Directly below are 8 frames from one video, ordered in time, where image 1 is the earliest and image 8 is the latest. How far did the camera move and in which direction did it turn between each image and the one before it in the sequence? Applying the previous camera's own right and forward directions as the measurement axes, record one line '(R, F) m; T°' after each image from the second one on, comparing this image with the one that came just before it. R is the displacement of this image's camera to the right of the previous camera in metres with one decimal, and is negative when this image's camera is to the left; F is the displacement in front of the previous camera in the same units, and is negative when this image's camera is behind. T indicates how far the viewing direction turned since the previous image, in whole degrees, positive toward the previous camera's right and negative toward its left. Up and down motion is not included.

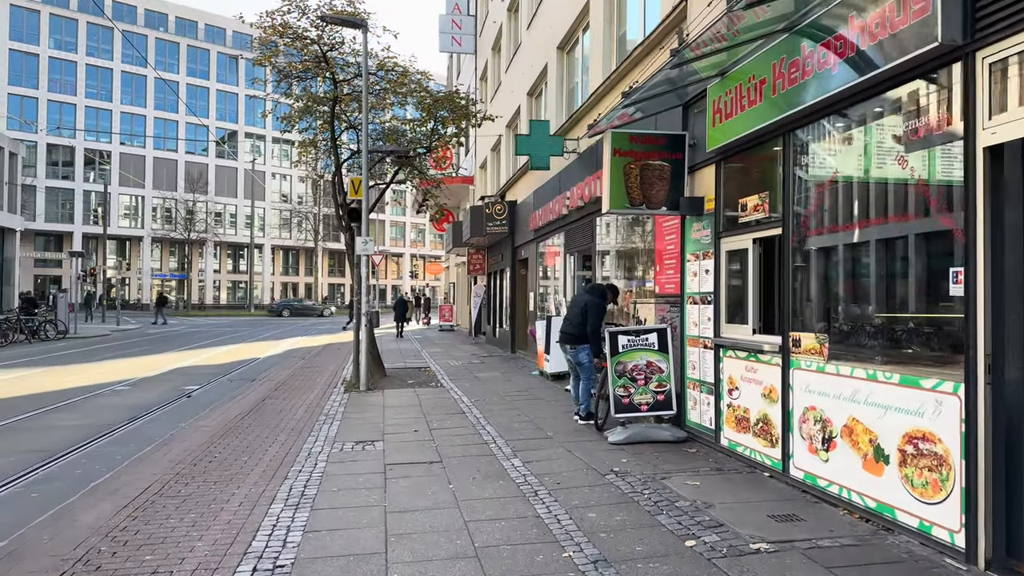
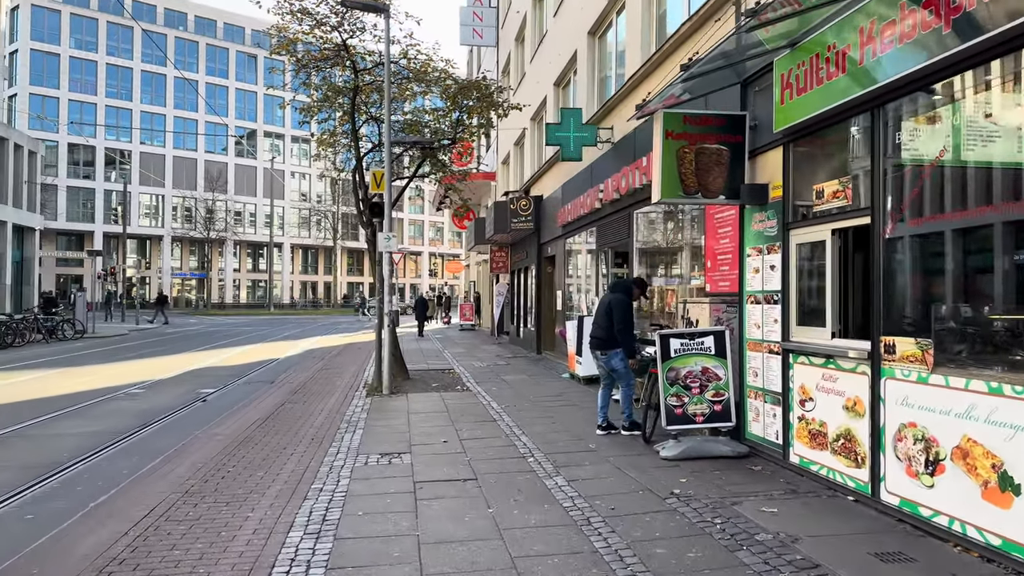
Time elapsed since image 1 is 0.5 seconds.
(-0.2, +0.7) m; -1°
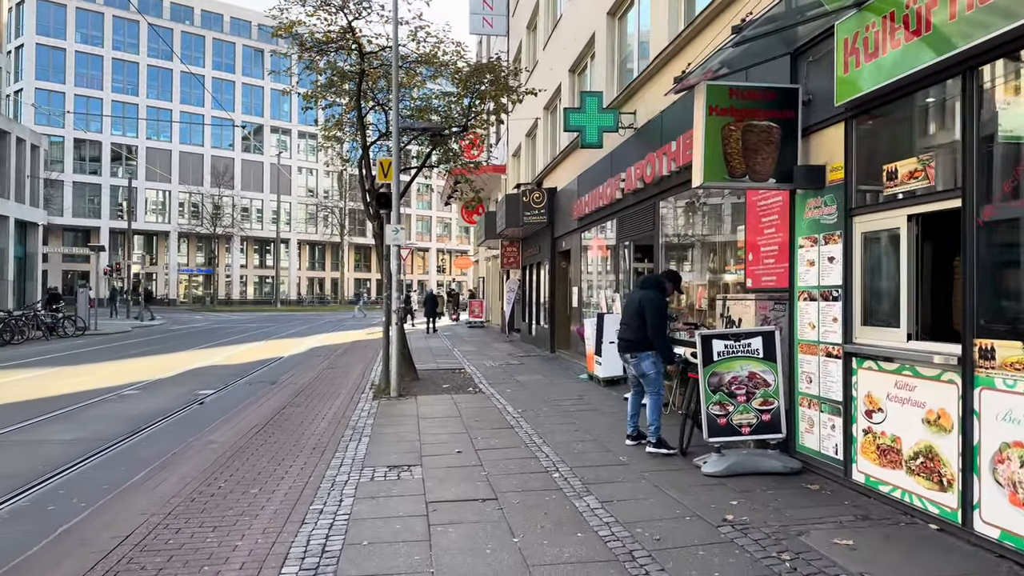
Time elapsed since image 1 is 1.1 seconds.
(-0.1, +0.7) m; -1°
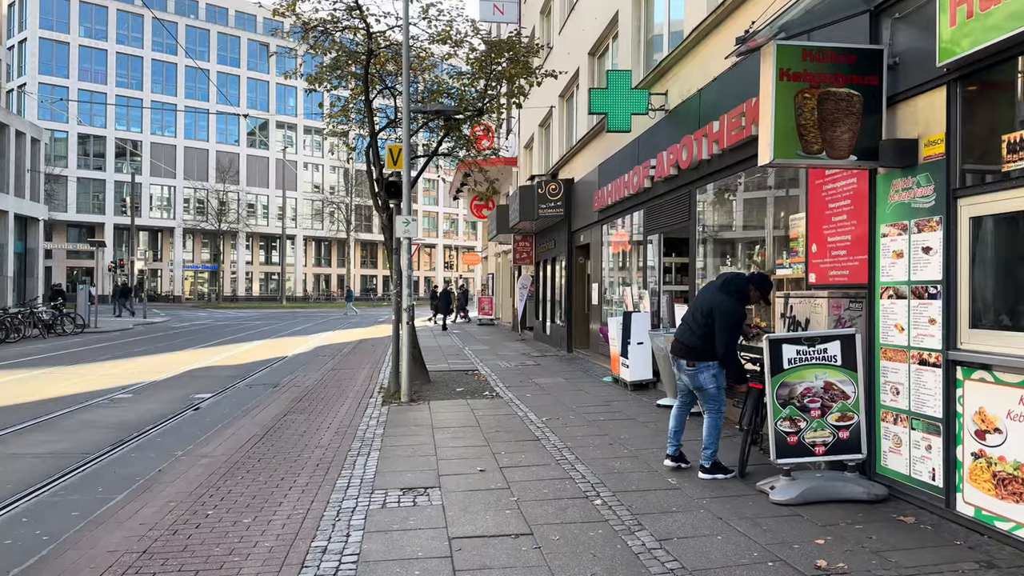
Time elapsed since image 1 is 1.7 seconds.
(-0.2, +0.8) m; 0°
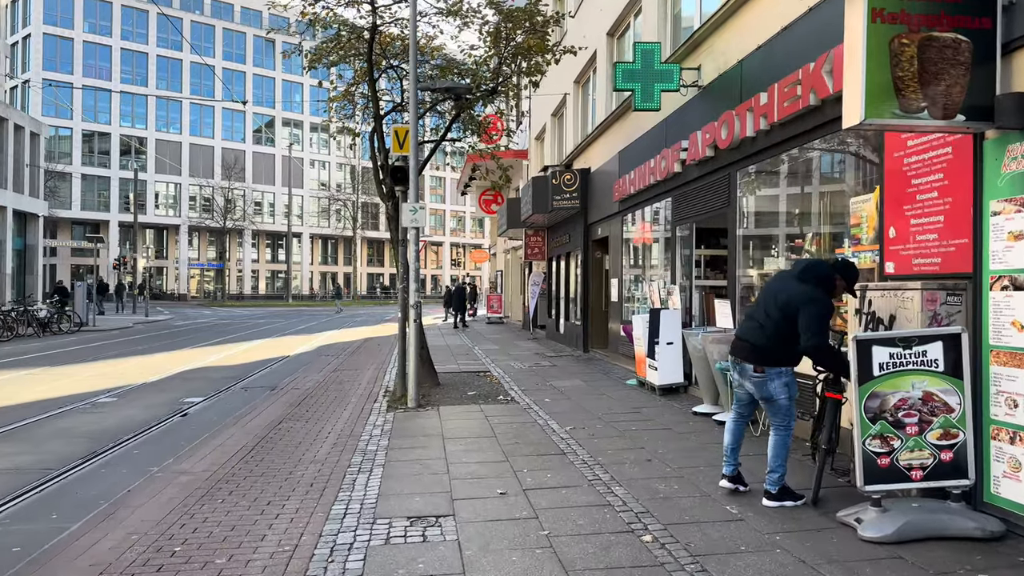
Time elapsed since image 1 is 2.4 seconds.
(-0.1, +0.9) m; -1°
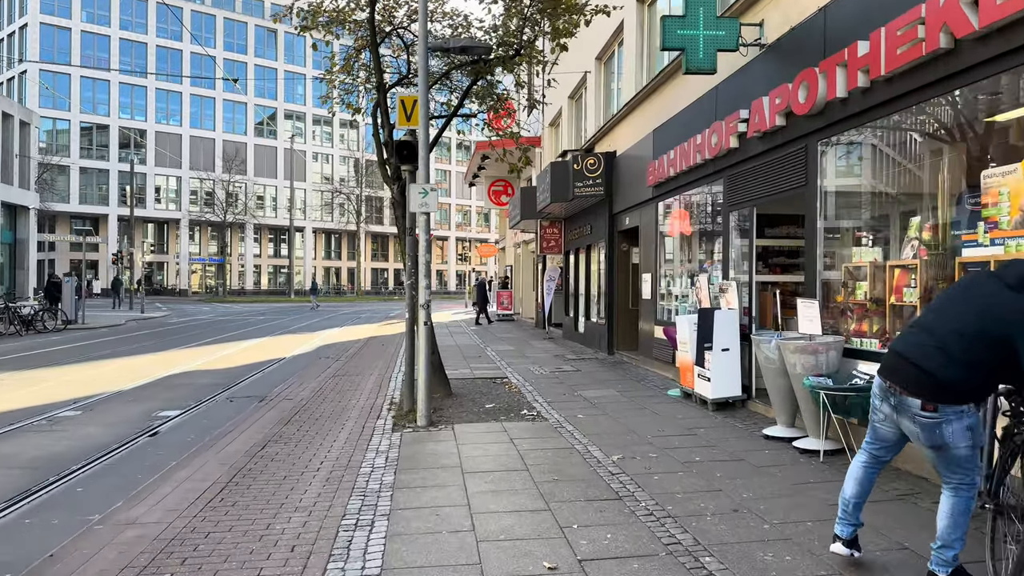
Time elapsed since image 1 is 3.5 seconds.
(-0.3, +1.4) m; 0°
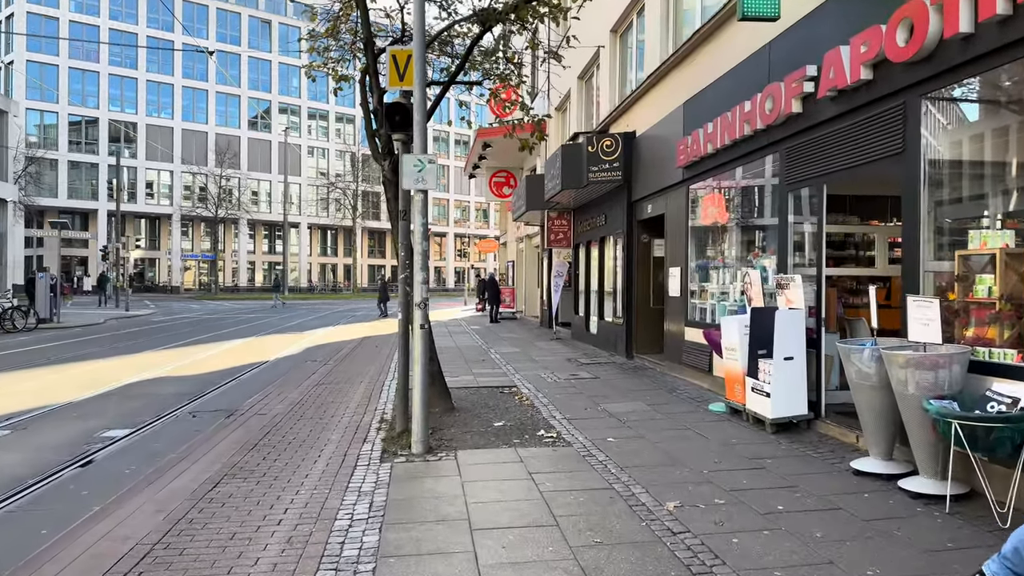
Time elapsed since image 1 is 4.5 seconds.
(-0.2, +1.4) m; 0°
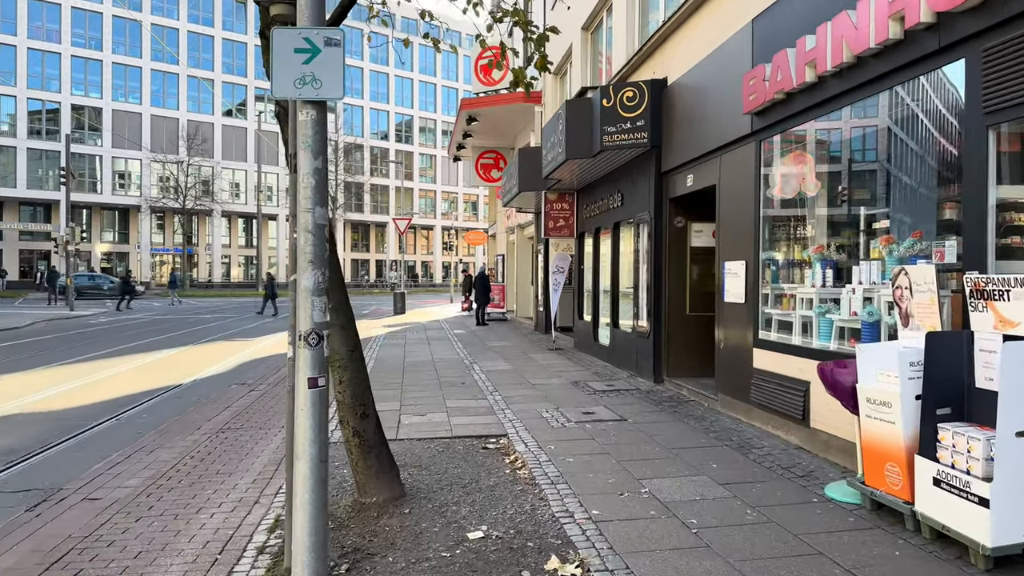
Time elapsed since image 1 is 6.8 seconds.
(0.0, +3.0) m; +1°
